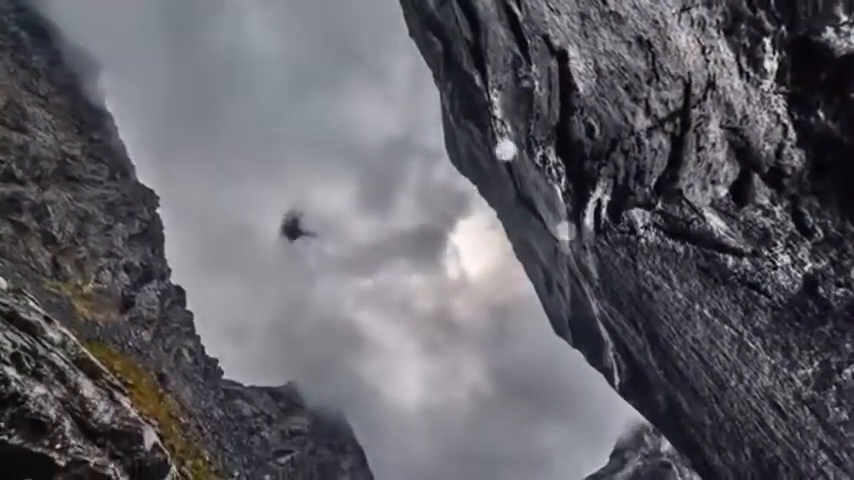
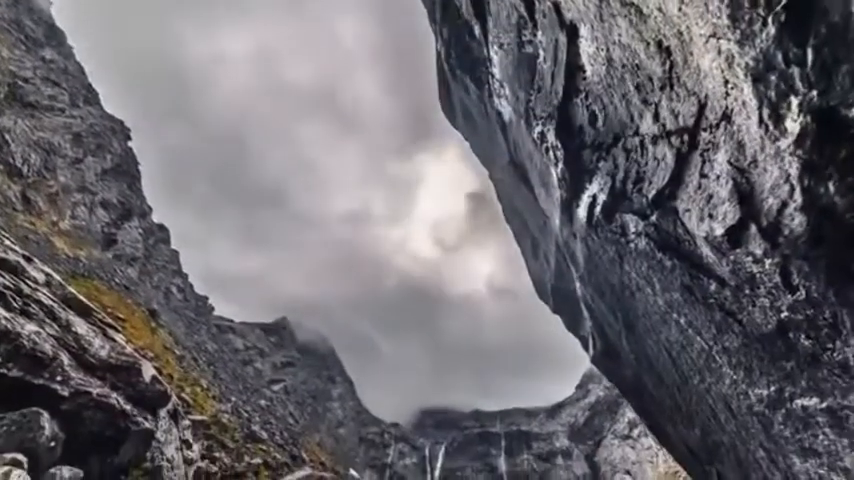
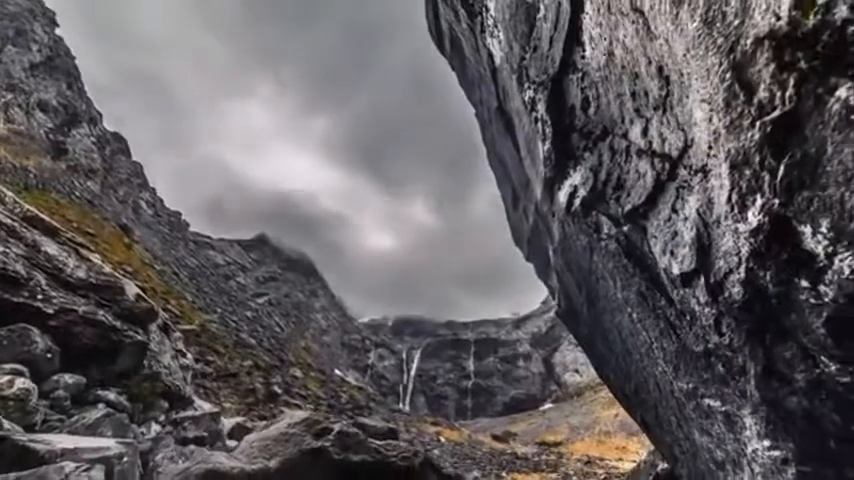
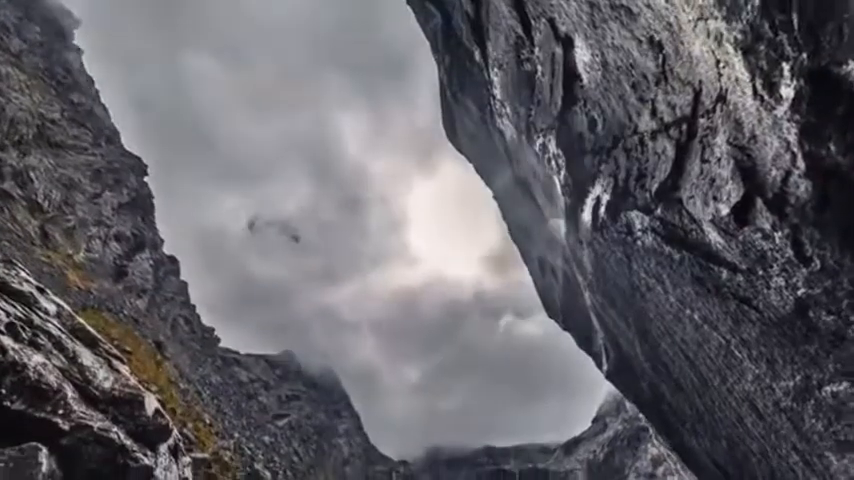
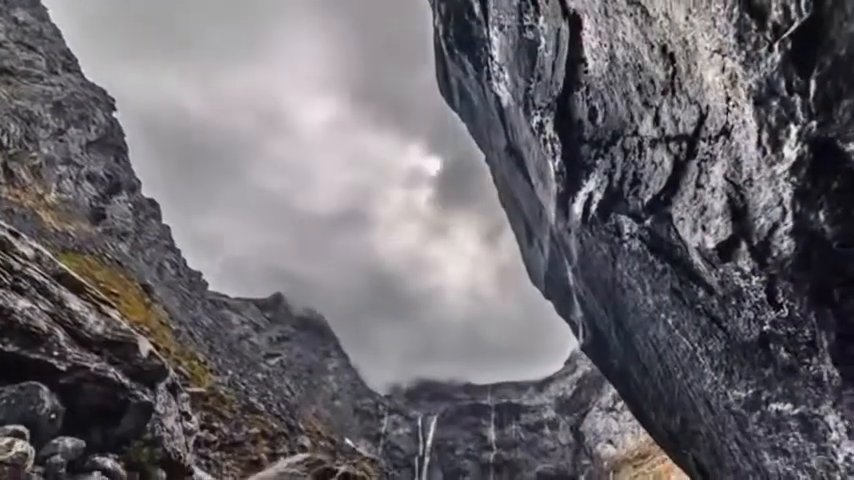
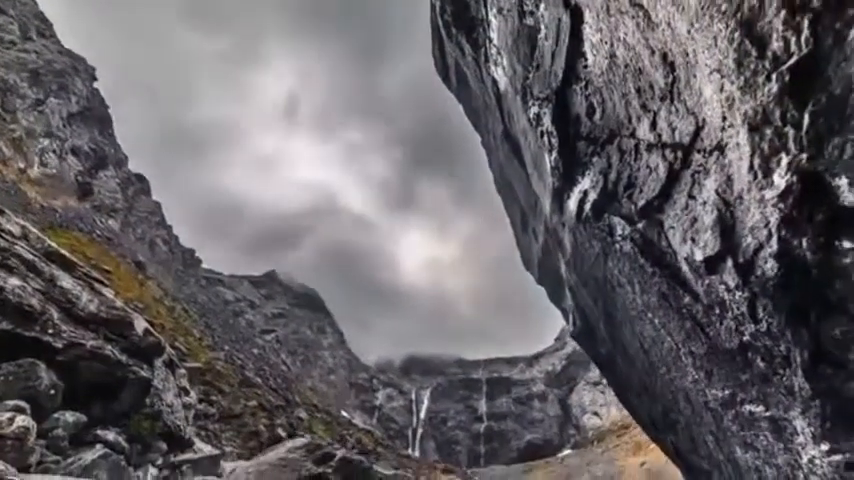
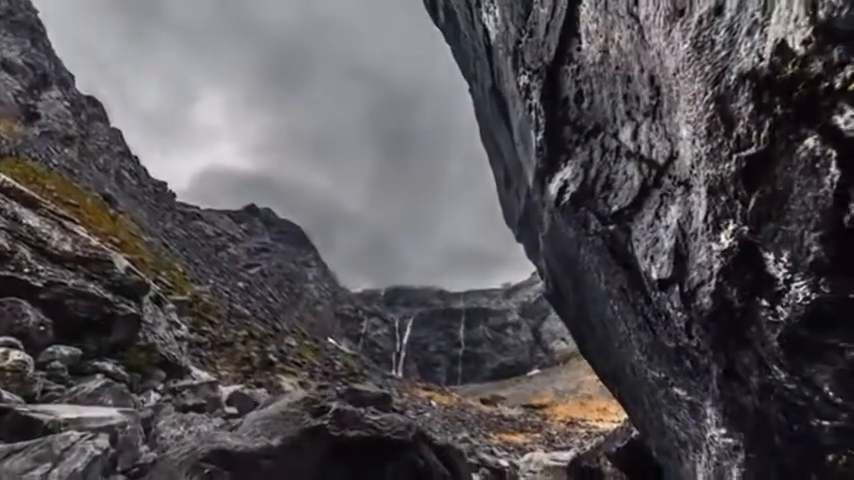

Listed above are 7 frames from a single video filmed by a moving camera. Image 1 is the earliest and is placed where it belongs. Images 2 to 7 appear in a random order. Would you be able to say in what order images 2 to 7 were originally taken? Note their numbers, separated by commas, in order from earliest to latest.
4, 2, 5, 6, 3, 7
